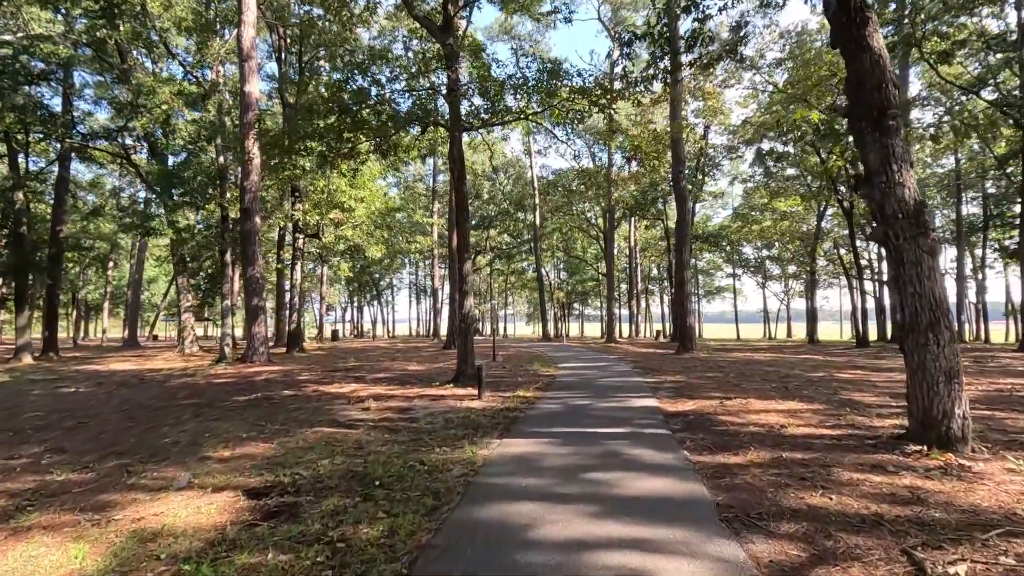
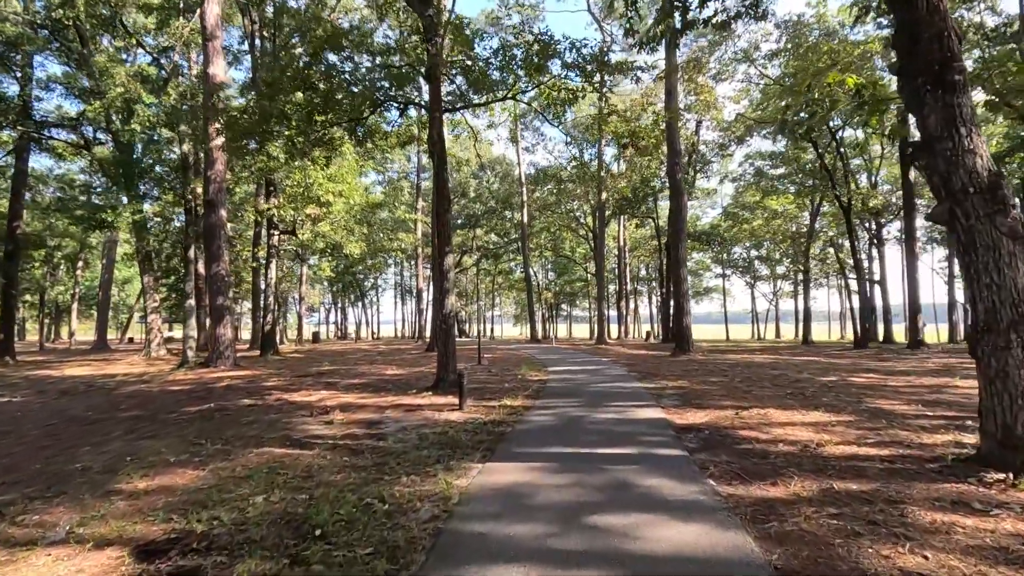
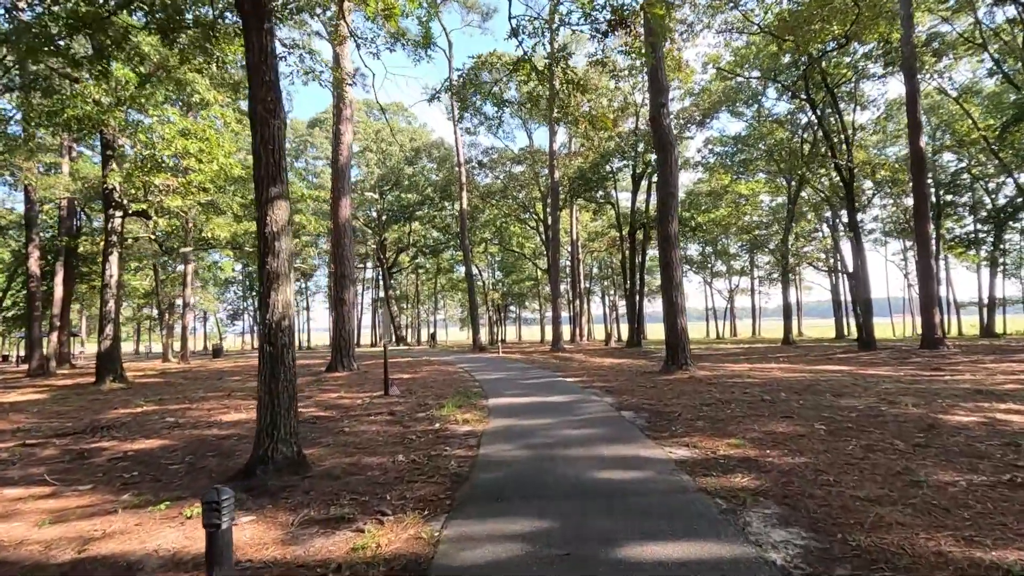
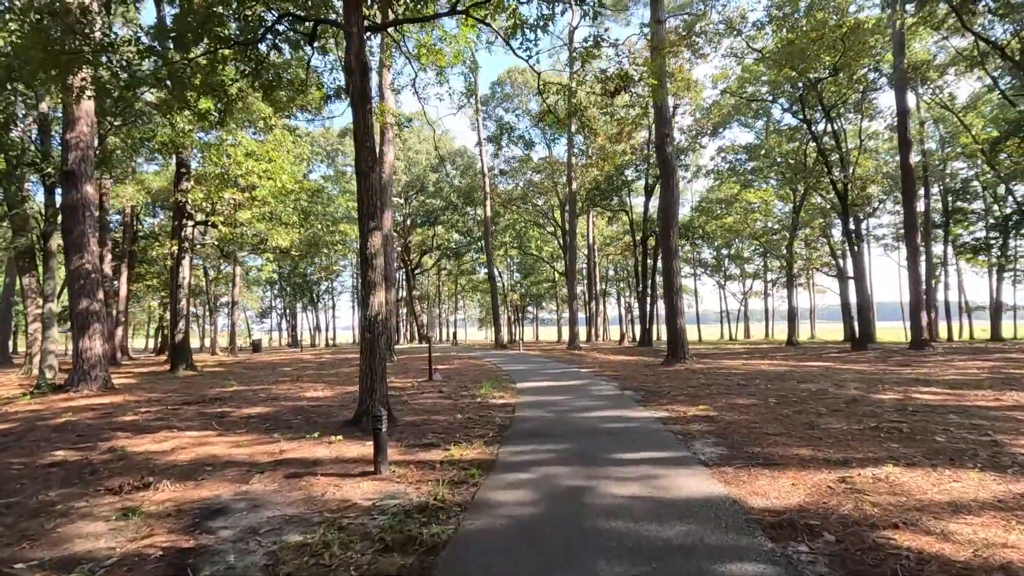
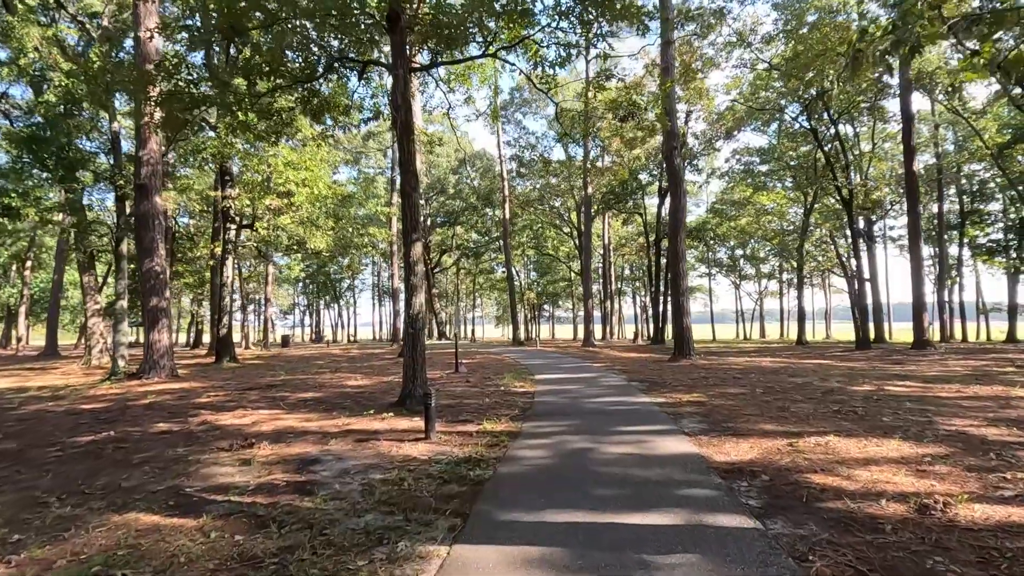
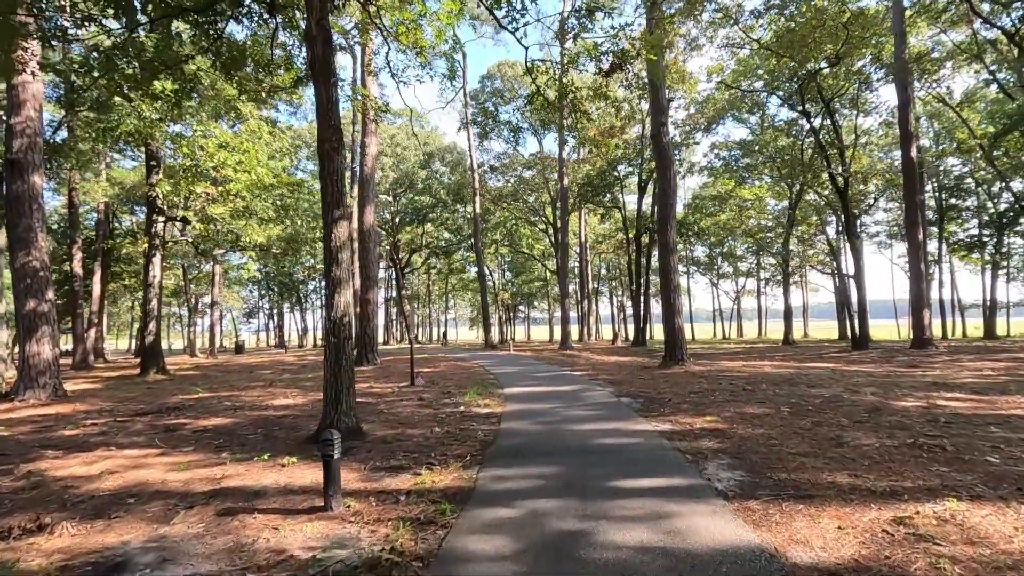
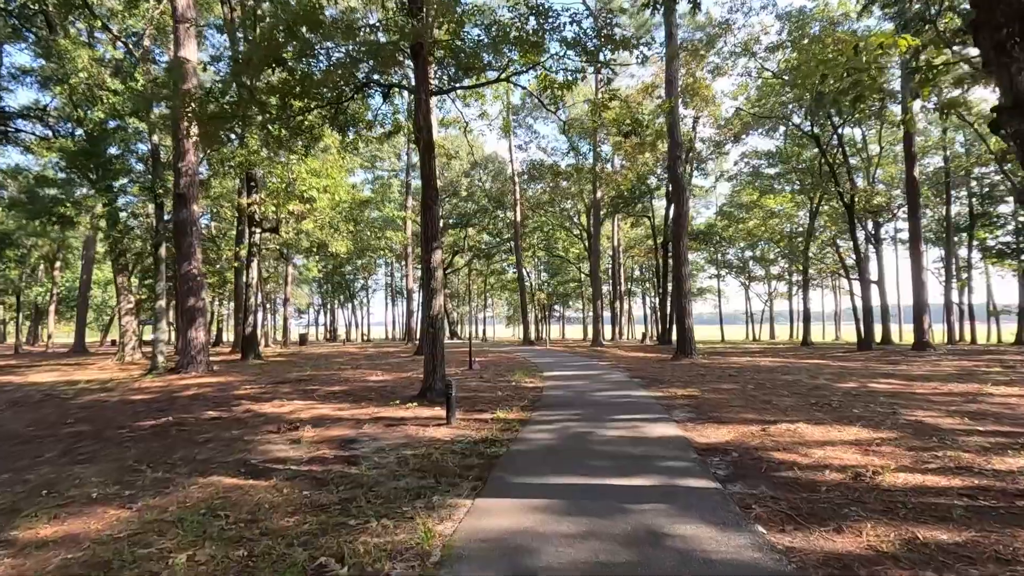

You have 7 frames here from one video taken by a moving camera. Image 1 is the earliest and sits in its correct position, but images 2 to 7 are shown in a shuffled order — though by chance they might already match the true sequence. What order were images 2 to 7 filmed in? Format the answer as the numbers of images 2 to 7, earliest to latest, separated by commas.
2, 7, 5, 4, 6, 3
